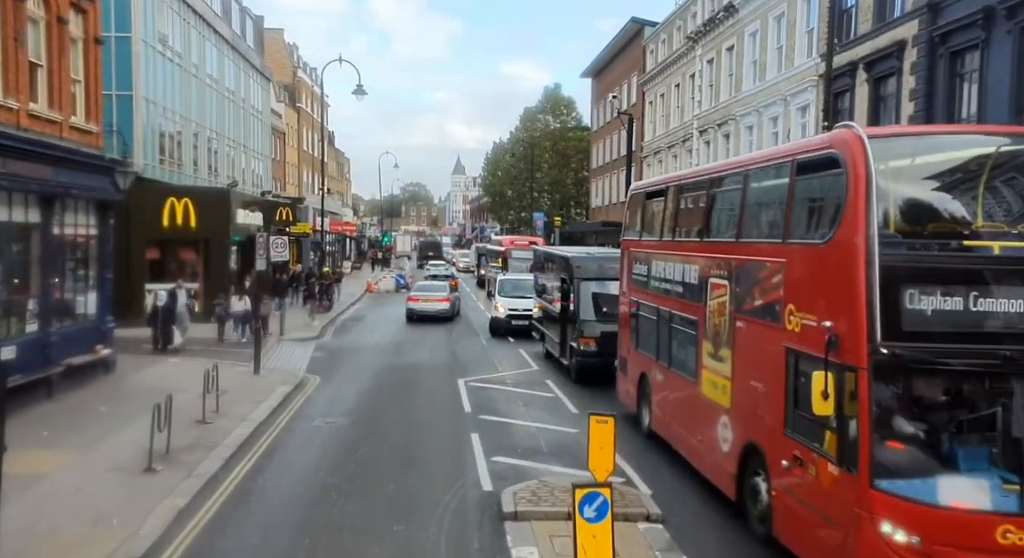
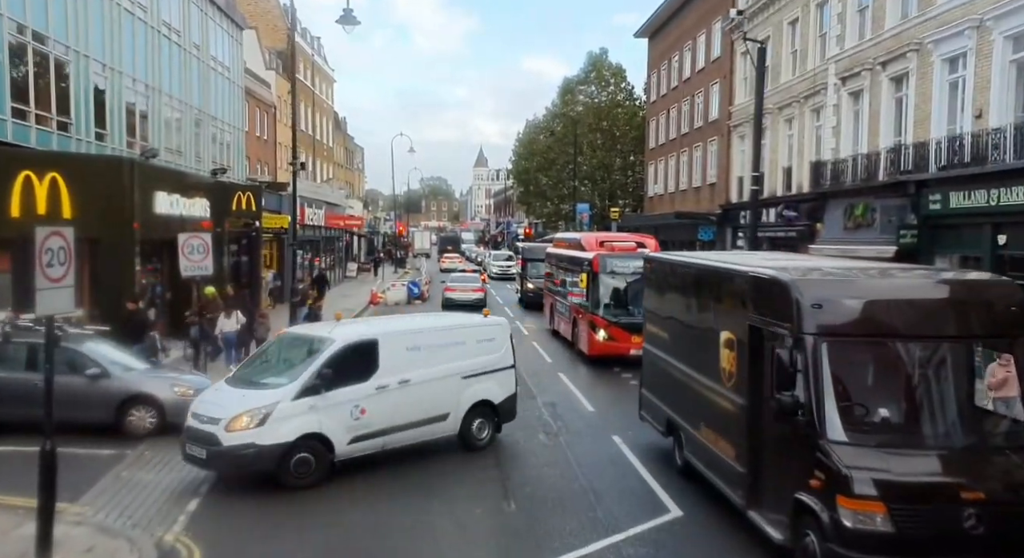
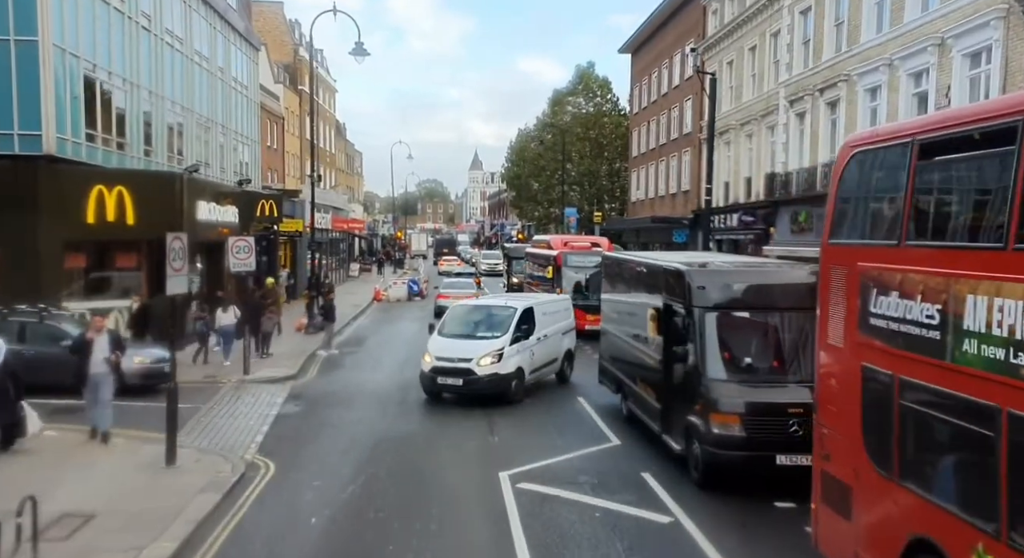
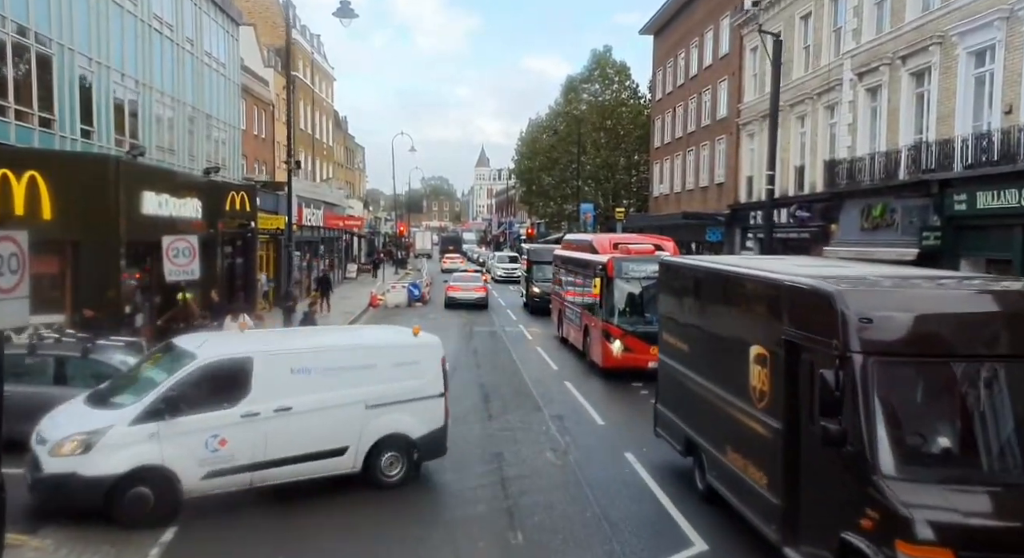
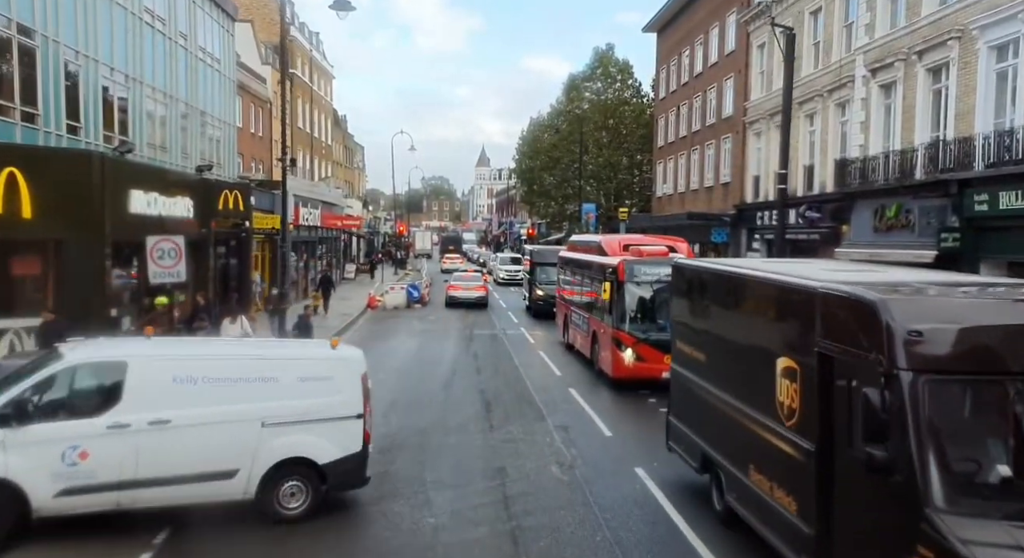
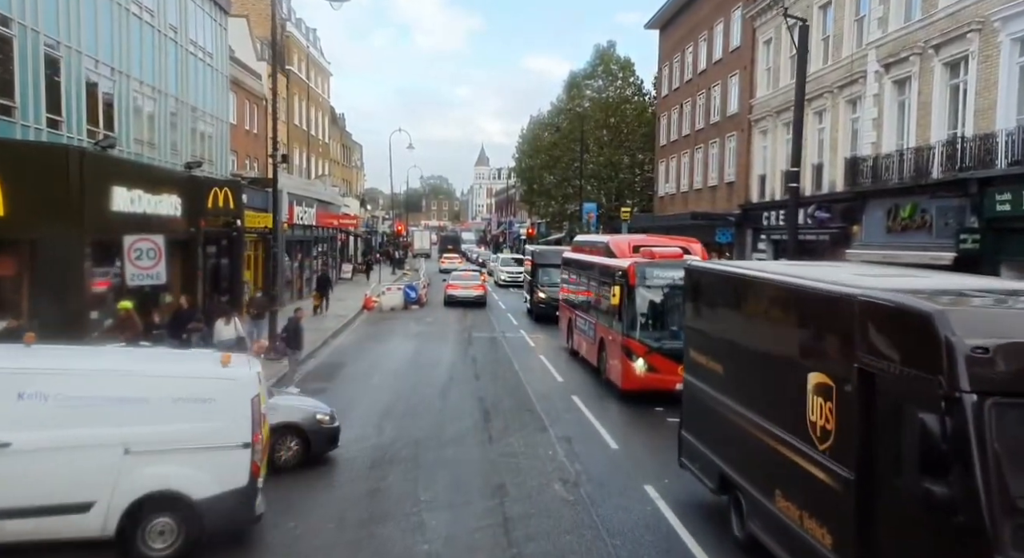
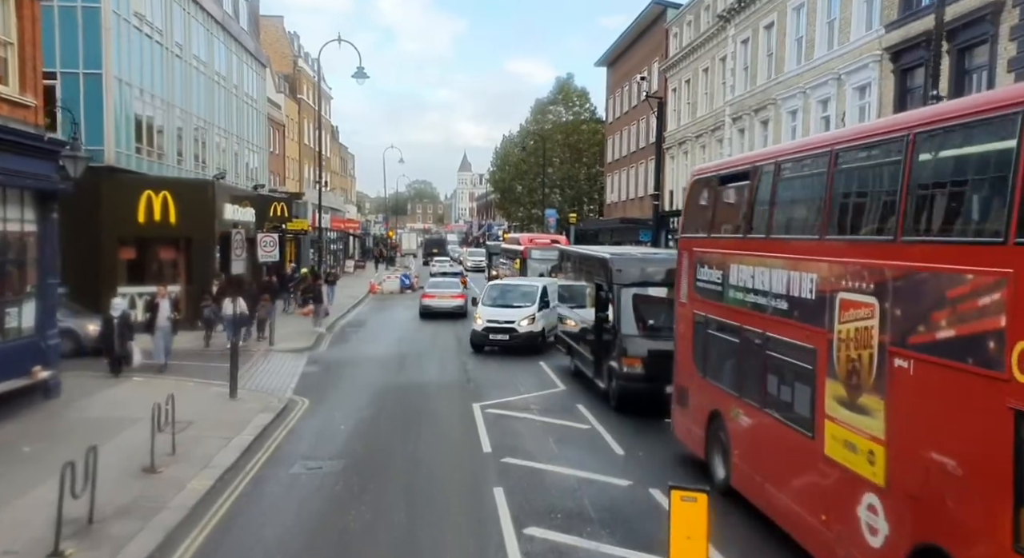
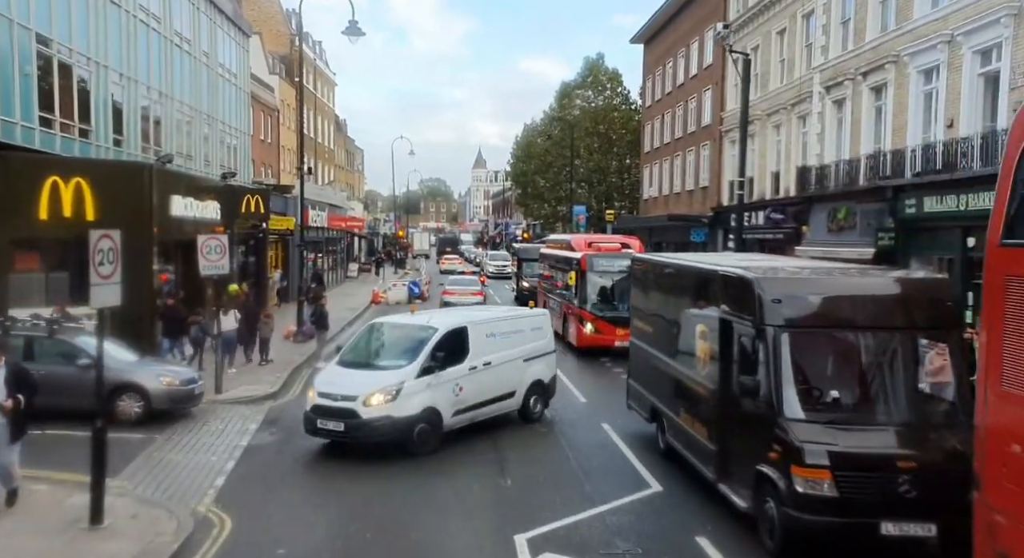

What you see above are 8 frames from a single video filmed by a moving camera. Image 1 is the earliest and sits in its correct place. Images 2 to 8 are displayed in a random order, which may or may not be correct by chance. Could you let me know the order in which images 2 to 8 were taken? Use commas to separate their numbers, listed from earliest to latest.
7, 3, 8, 2, 4, 5, 6
